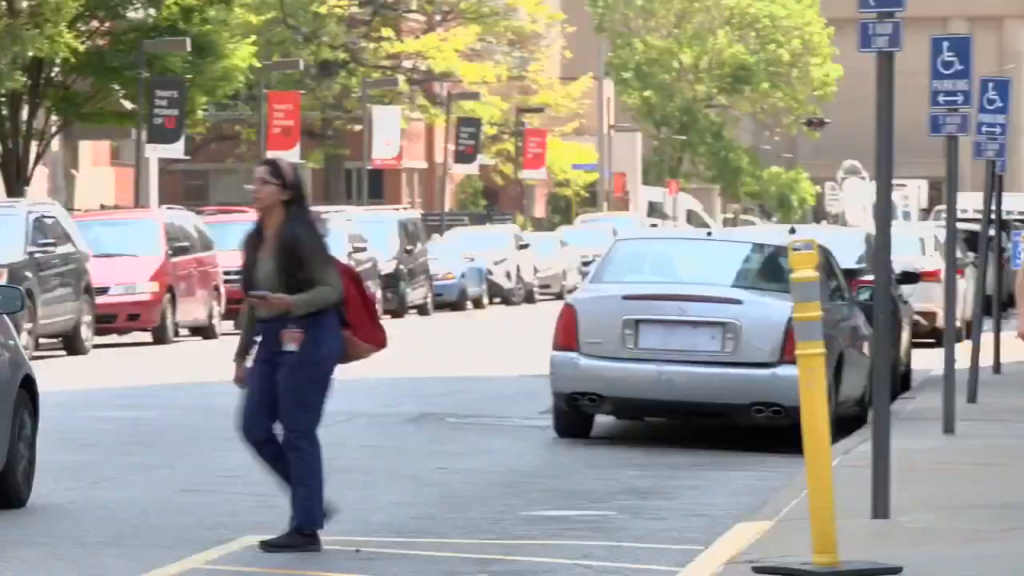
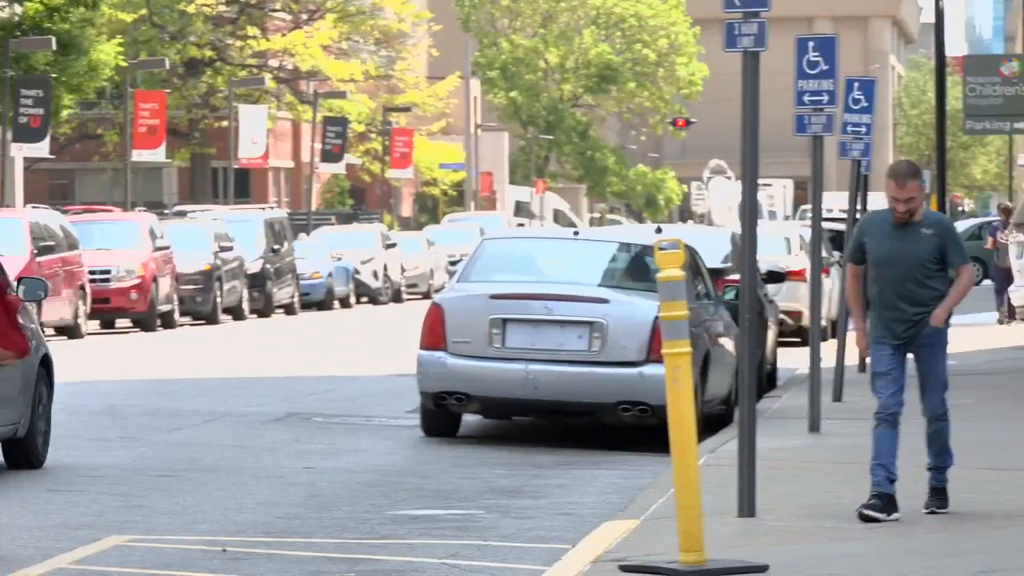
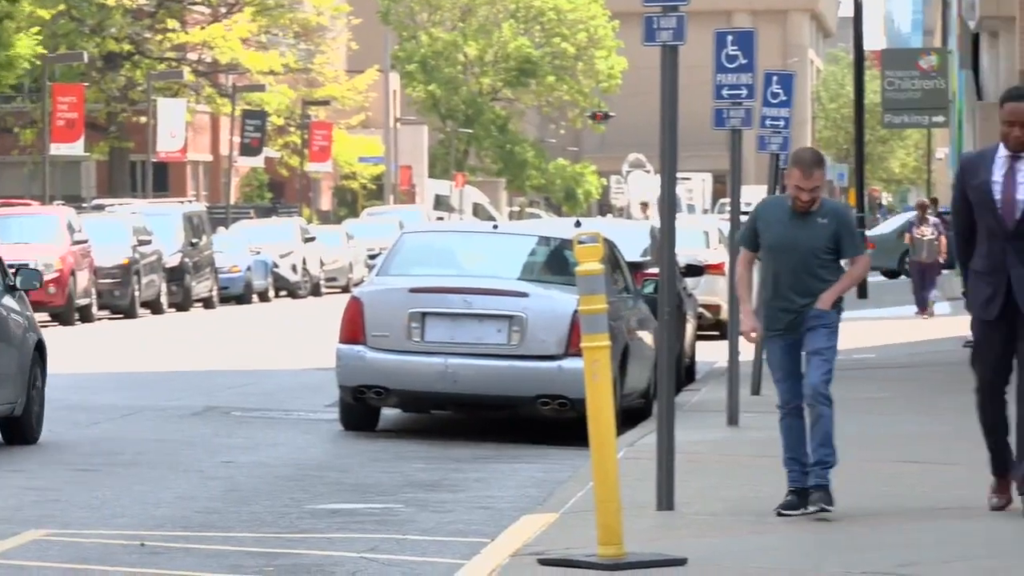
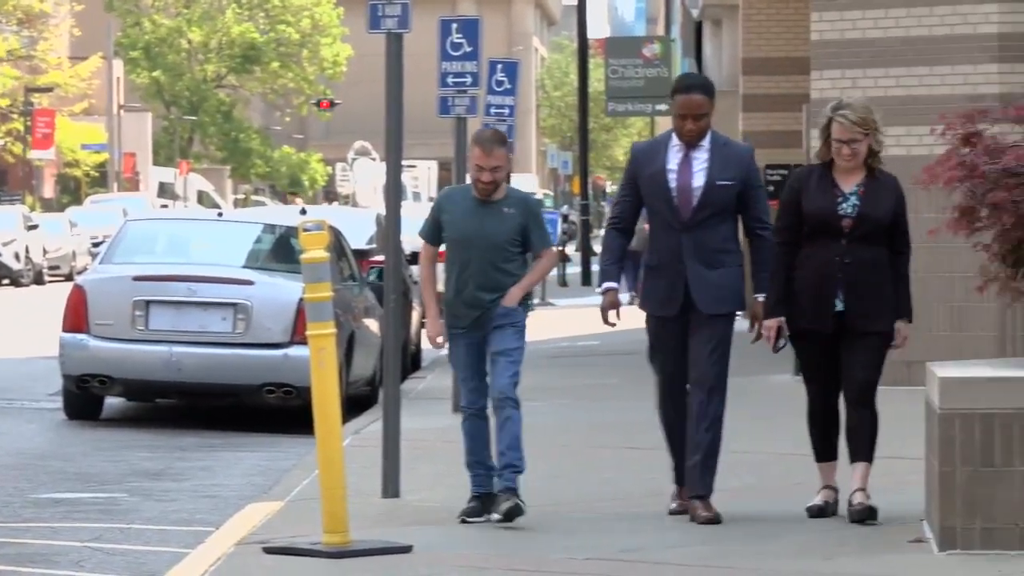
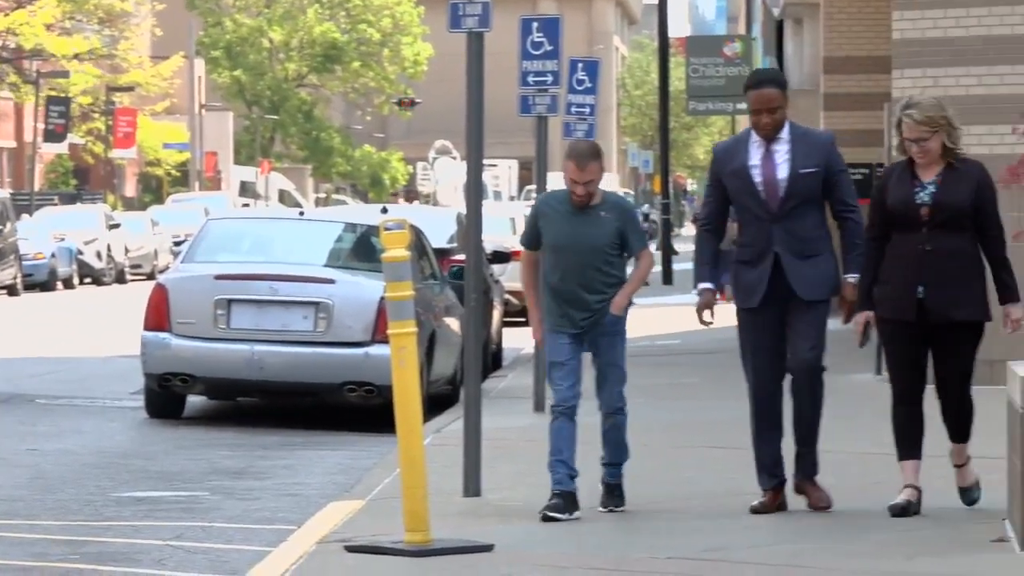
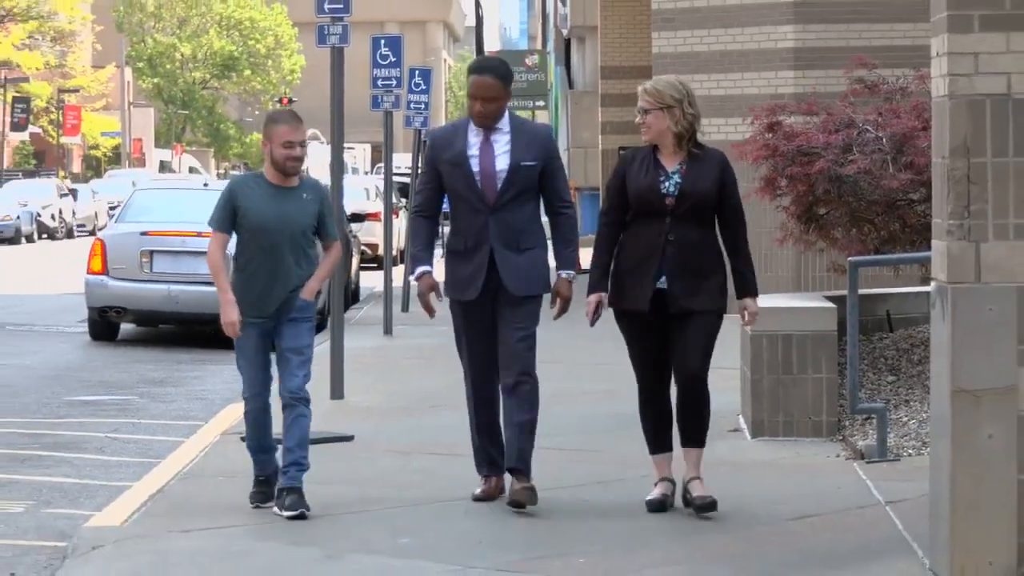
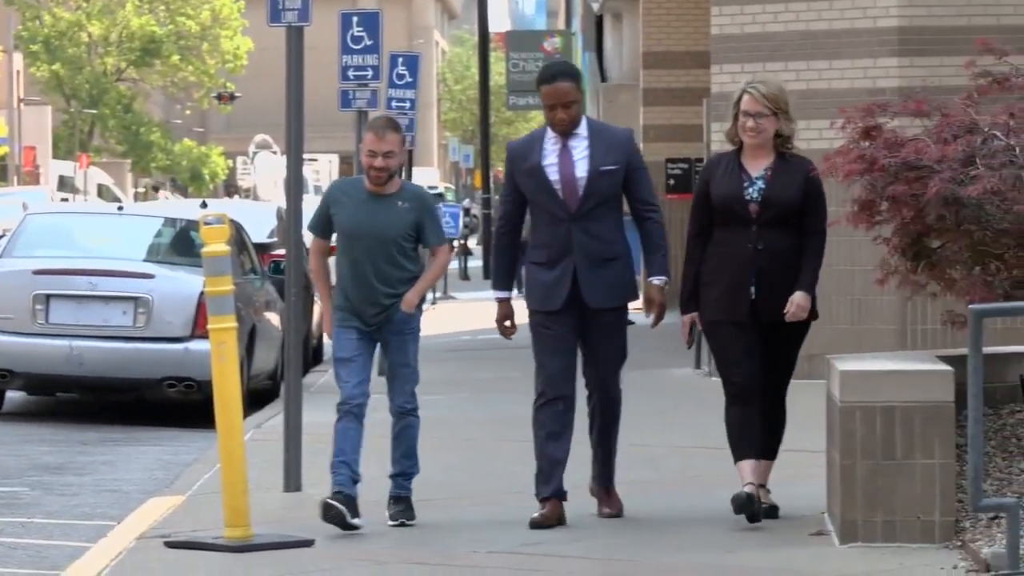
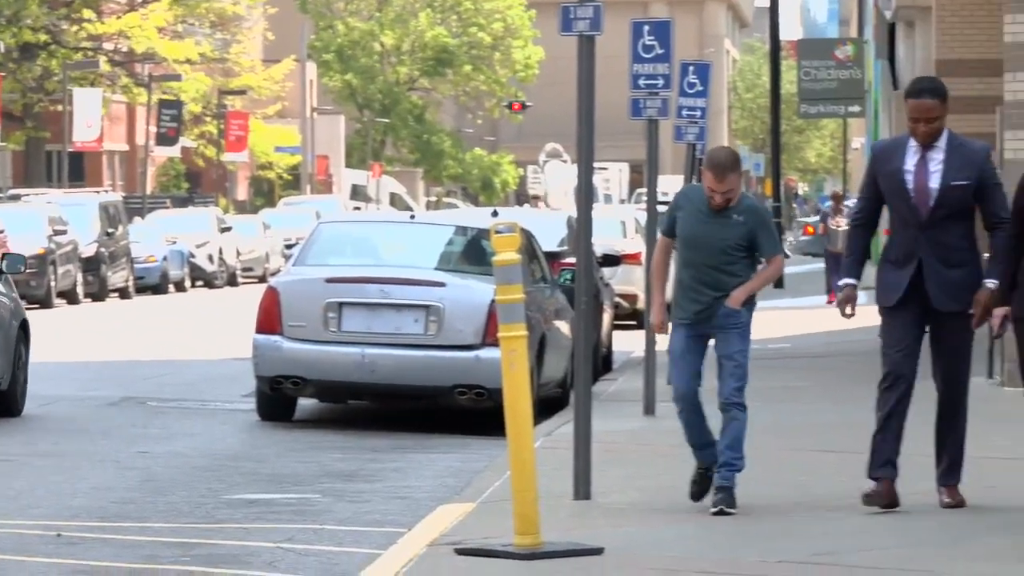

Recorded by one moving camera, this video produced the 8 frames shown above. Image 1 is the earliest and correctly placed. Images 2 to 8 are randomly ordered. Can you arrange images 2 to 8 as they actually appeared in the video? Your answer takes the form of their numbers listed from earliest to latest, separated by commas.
2, 3, 8, 5, 4, 7, 6
